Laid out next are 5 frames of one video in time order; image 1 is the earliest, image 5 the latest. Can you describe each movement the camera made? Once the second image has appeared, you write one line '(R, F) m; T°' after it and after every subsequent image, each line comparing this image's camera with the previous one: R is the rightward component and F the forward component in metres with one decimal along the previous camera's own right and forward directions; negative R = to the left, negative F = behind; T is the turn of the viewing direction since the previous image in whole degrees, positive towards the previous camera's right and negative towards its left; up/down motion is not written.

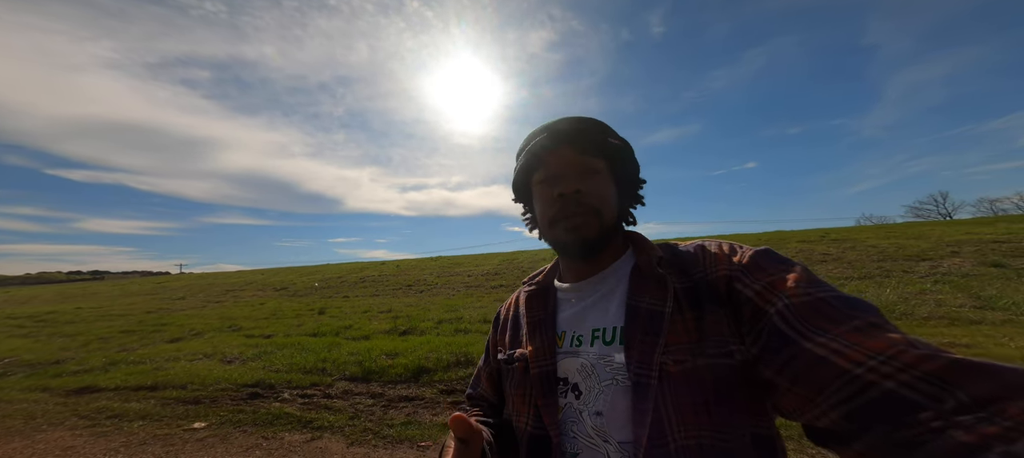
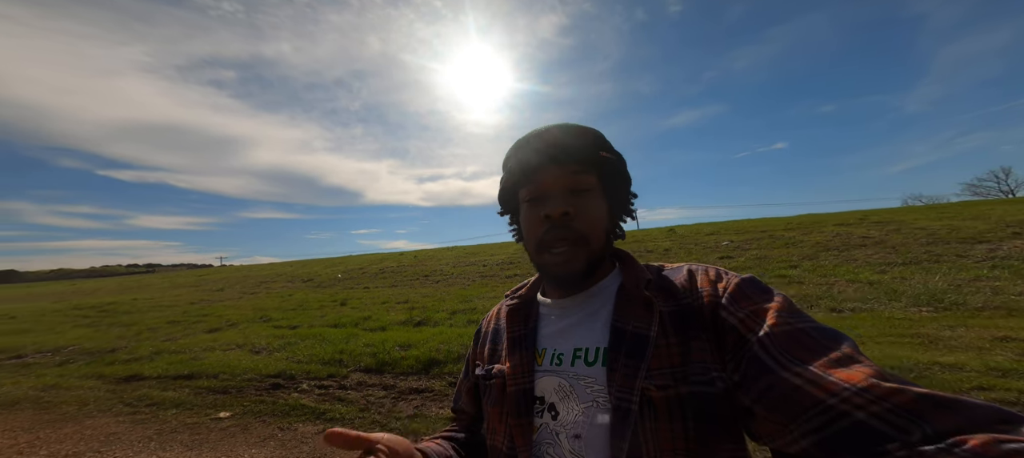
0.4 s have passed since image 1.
(+0.2, 0.0) m; -4°
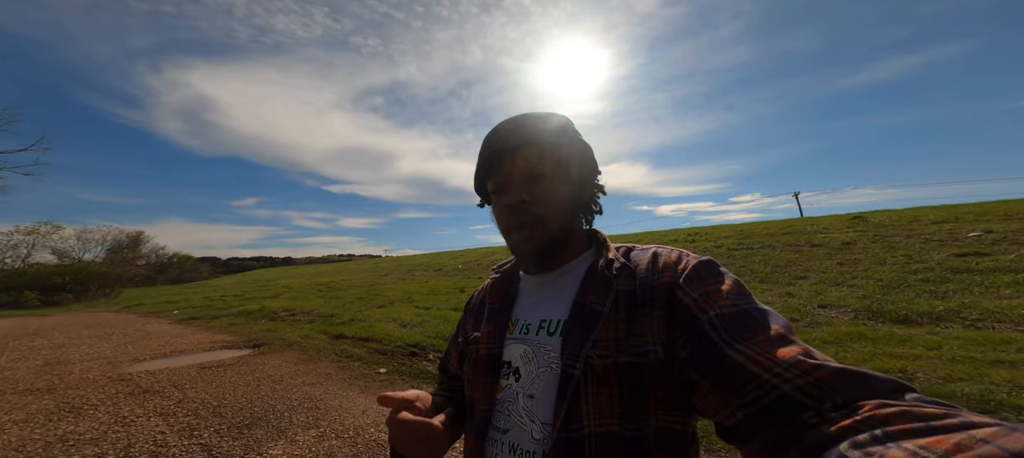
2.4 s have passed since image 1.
(+0.5, -0.4) m; -20°
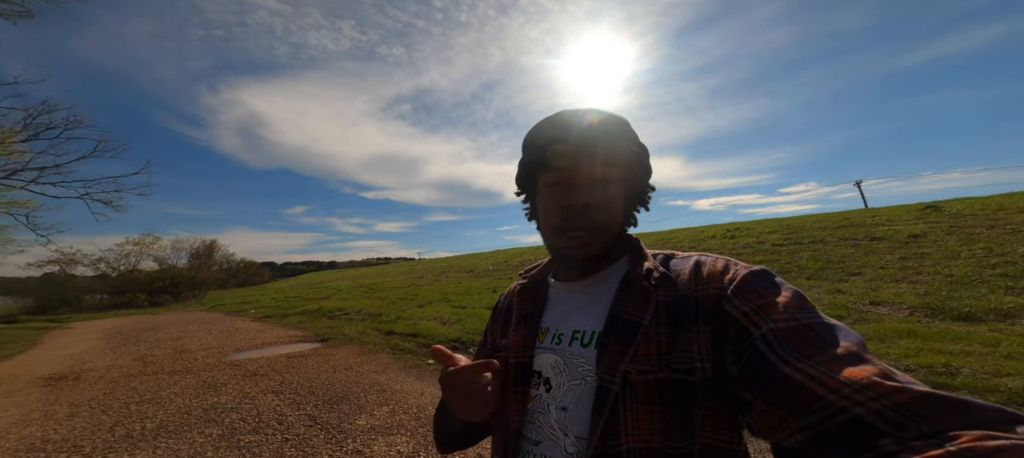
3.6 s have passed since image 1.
(-0.1, -0.5) m; -4°
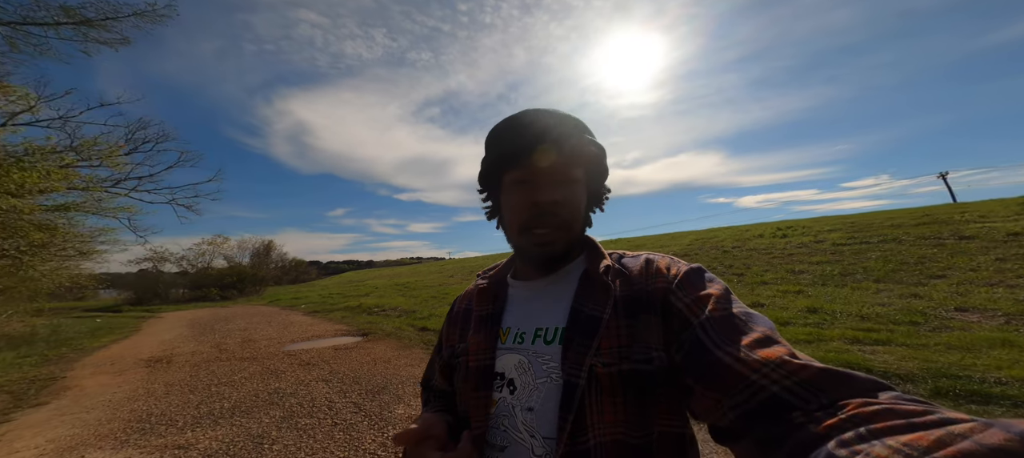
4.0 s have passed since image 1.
(0.0, -0.2) m; -5°
